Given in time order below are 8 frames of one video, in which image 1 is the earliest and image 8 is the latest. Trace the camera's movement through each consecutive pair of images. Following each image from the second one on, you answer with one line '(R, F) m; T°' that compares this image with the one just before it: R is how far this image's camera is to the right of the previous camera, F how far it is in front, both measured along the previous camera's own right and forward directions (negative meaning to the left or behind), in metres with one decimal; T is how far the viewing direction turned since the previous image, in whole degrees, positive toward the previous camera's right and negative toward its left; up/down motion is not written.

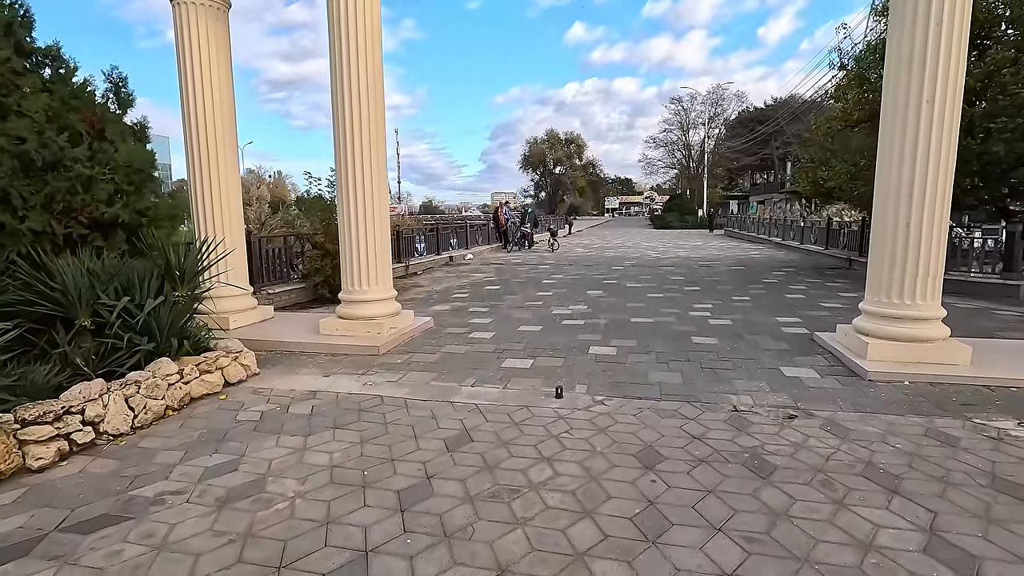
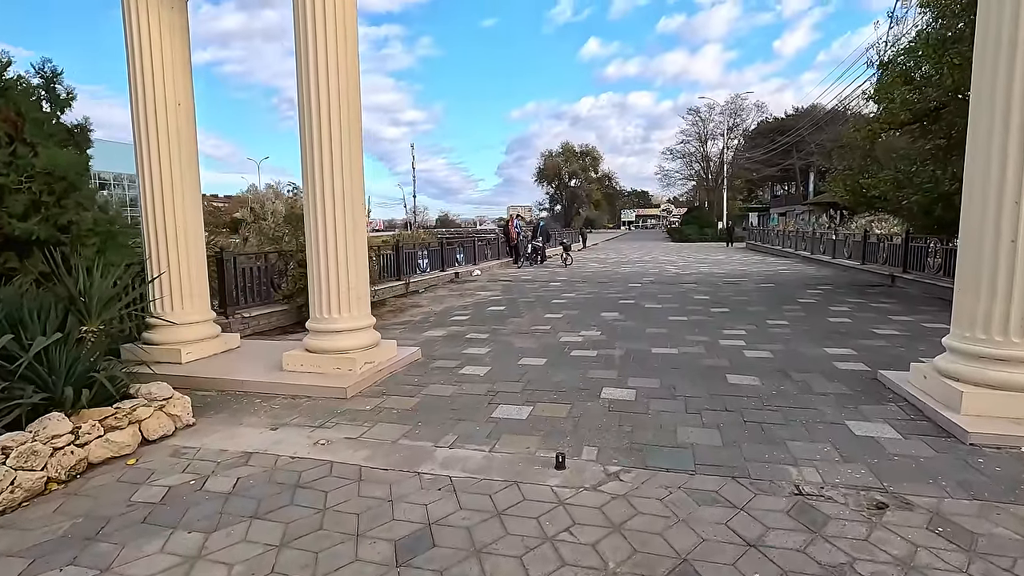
(+0.2, +1.0) m; -2°
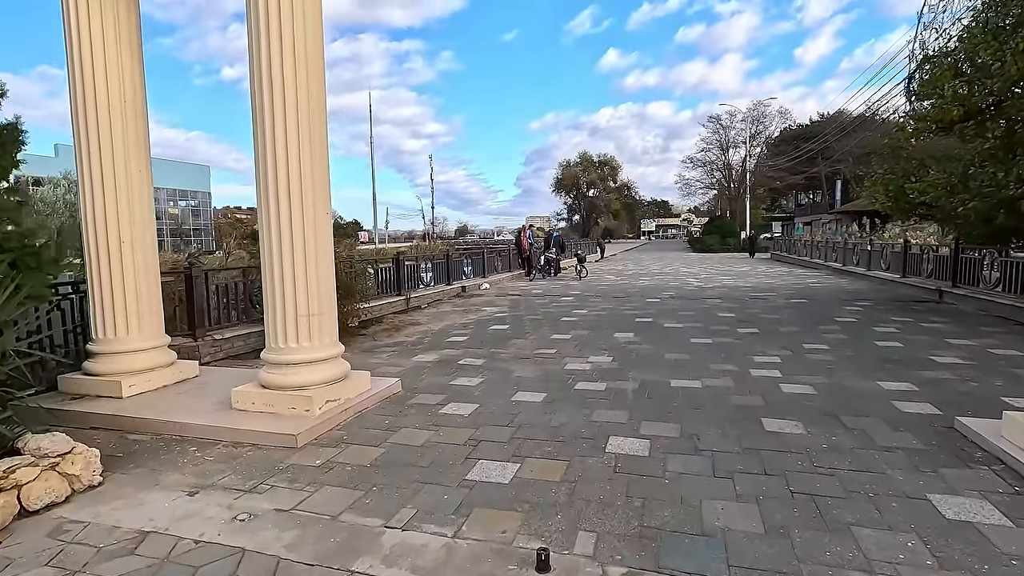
(+0.2, +0.9) m; -2°
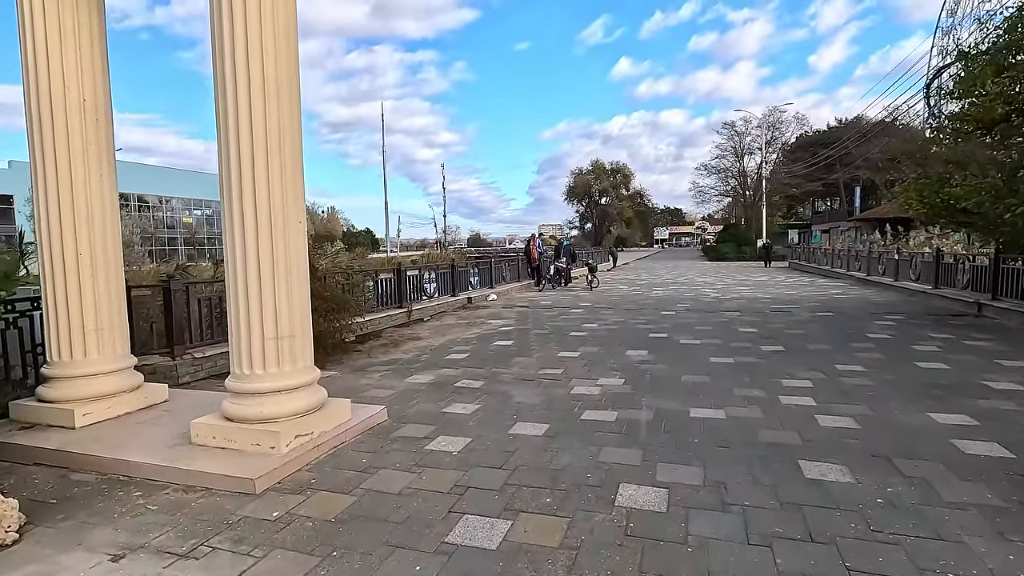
(+0.1, +0.6) m; -1°
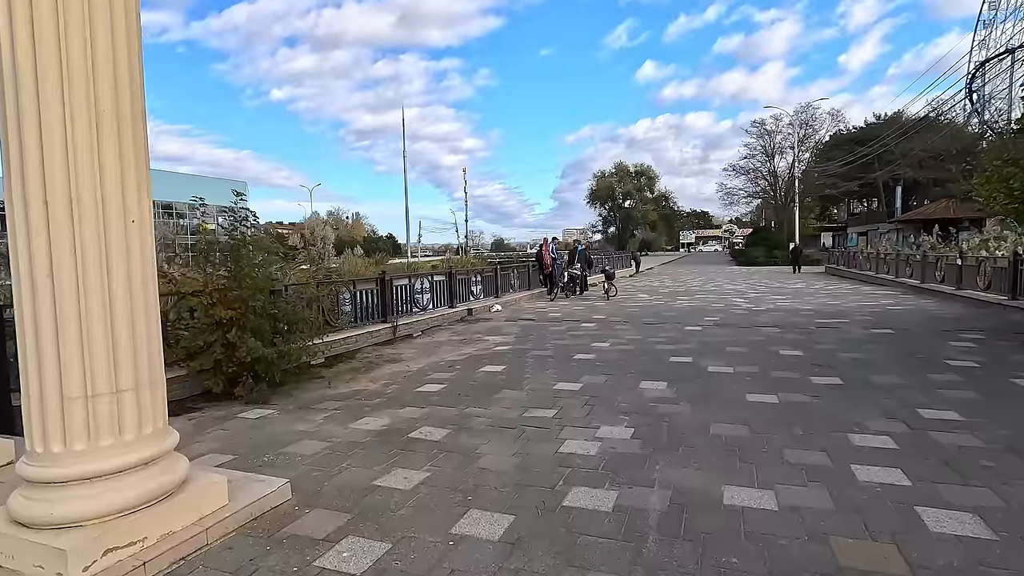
(+0.4, +1.4) m; -3°
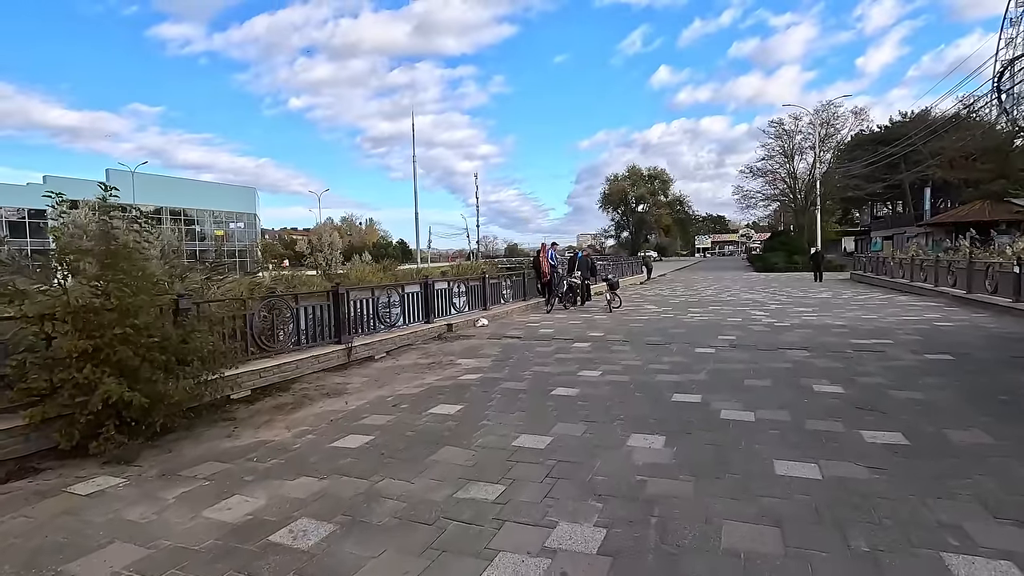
(+0.6, +1.5) m; -2°
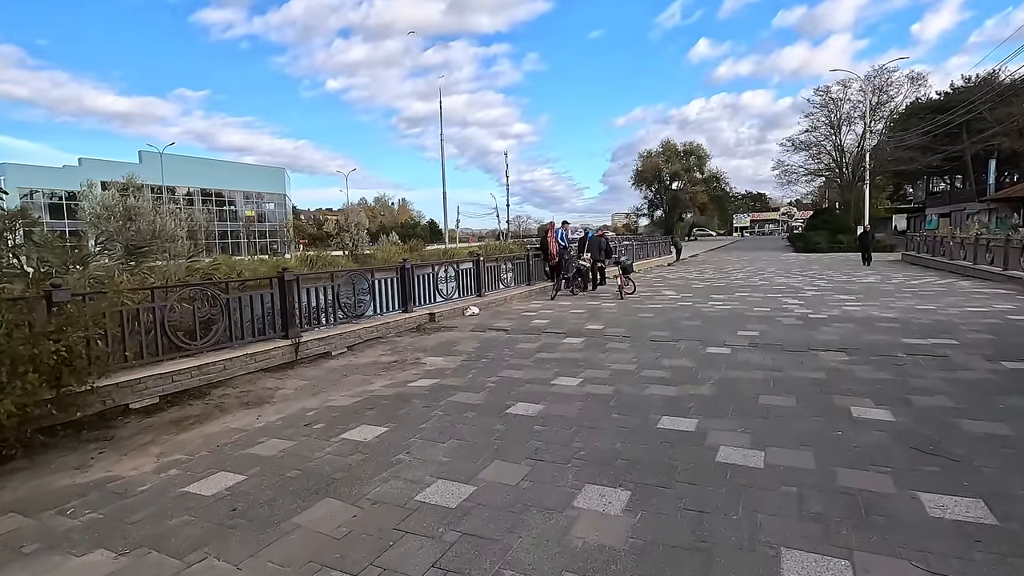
(+0.8, +1.4) m; -4°
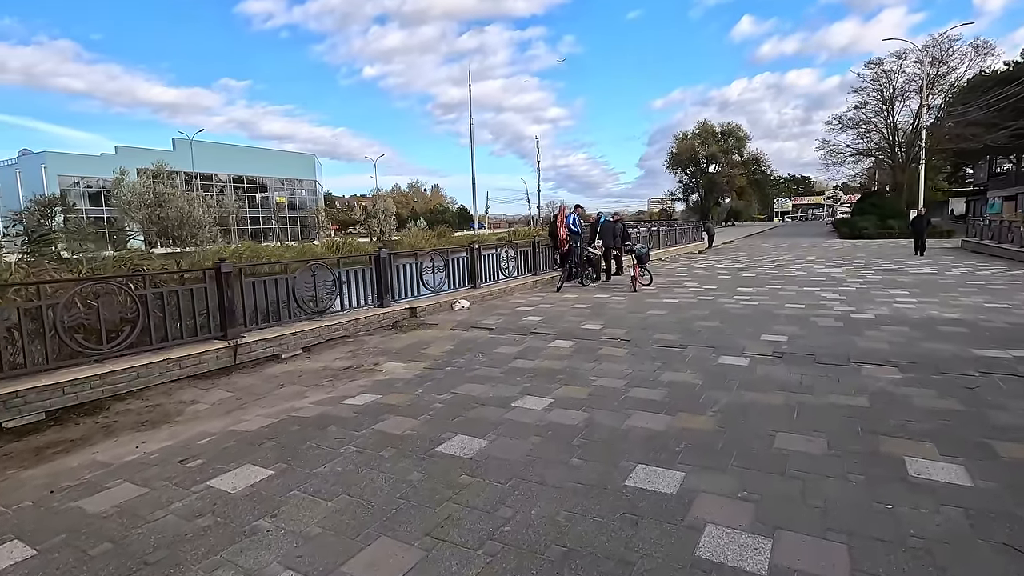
(+0.7, +1.2) m; -4°
